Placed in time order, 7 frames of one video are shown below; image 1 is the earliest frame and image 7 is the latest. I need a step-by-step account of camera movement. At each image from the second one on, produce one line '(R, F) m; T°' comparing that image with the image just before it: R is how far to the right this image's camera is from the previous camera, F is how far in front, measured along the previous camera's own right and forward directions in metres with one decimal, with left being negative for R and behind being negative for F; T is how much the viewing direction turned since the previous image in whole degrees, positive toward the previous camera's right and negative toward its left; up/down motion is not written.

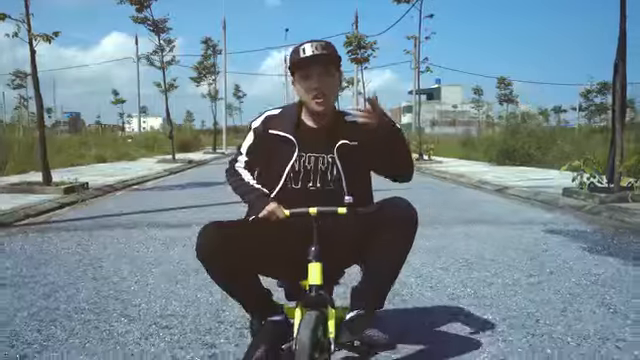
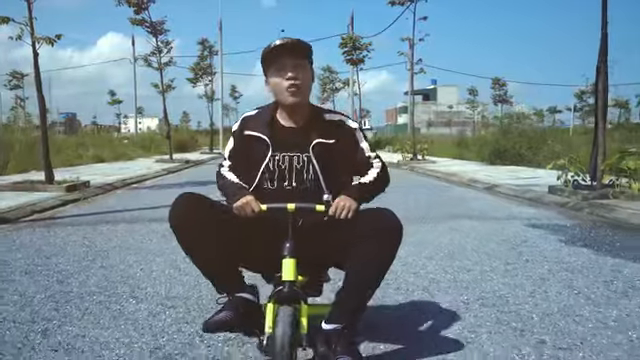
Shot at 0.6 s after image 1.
(0.0, -0.4) m; 0°
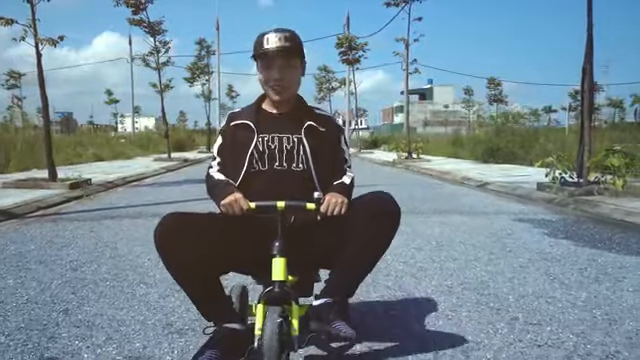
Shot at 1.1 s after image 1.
(0.0, -0.4) m; 0°
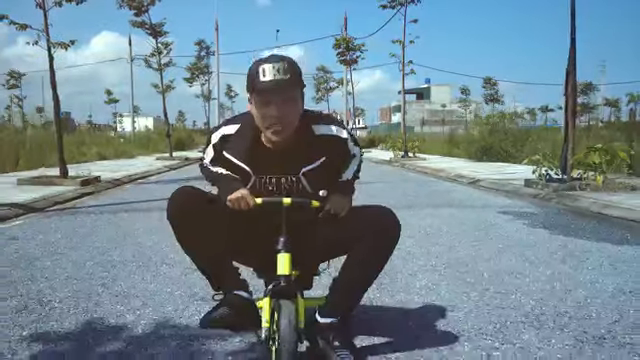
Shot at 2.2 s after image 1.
(0.0, -0.6) m; 0°
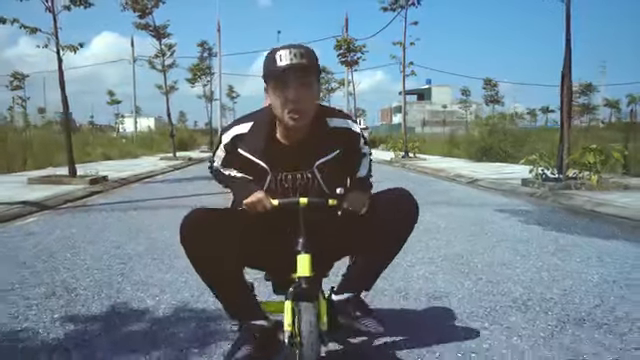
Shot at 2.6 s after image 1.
(0.0, -0.3) m; 0°
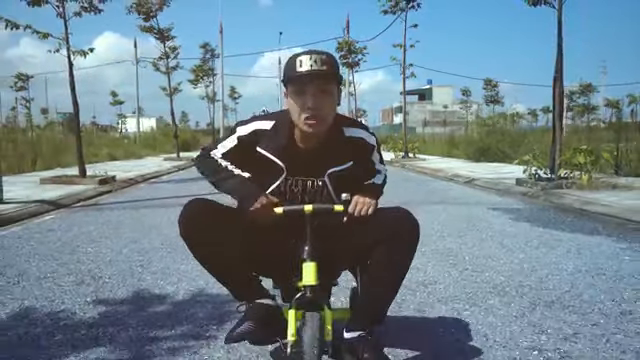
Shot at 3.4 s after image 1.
(0.0, -0.5) m; 0°
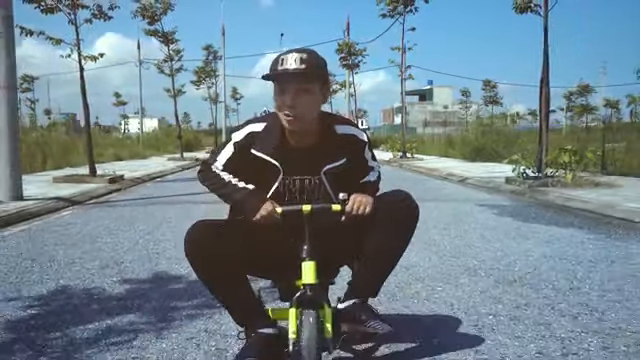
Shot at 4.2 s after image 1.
(+0.1, -0.6) m; 0°
